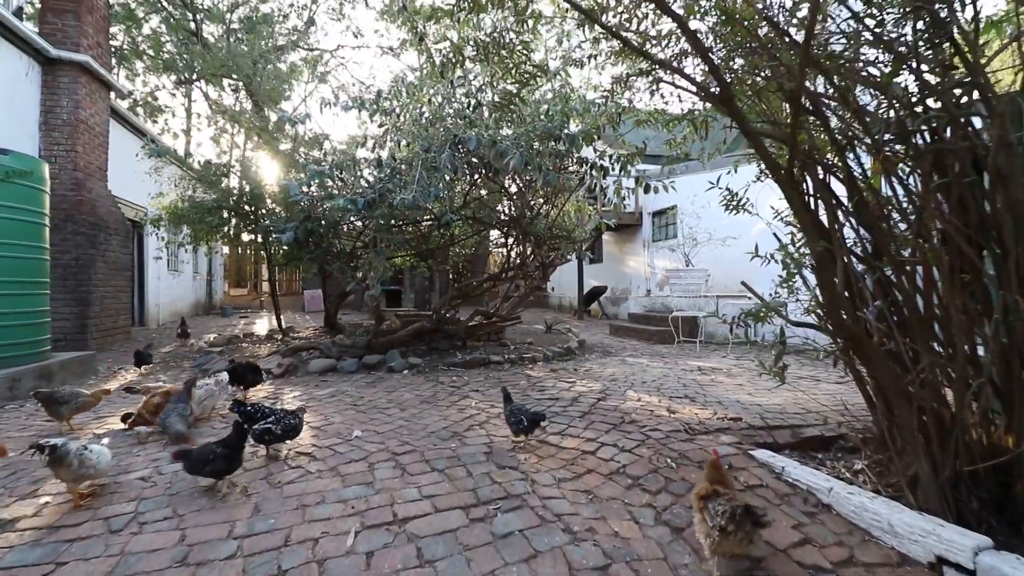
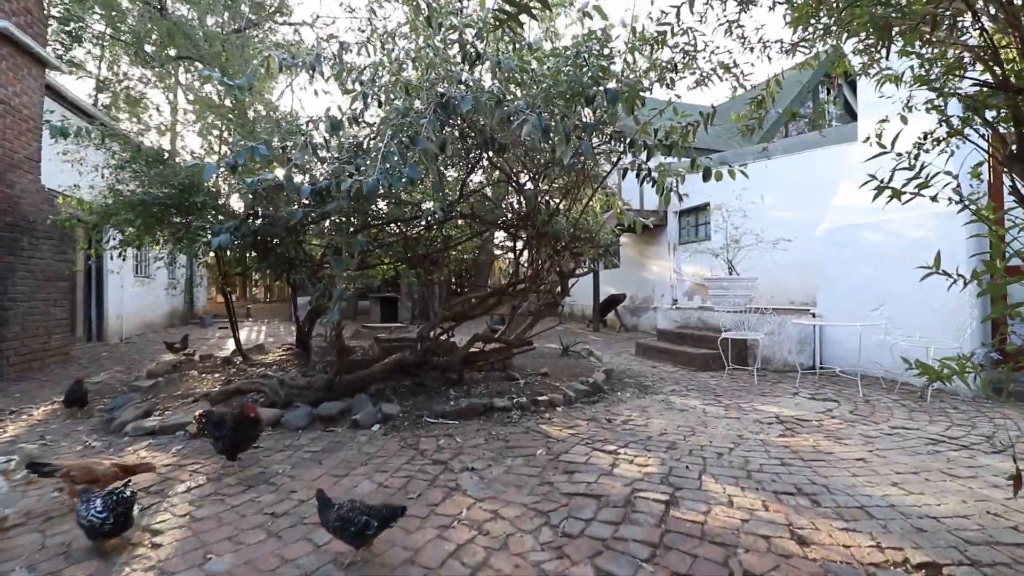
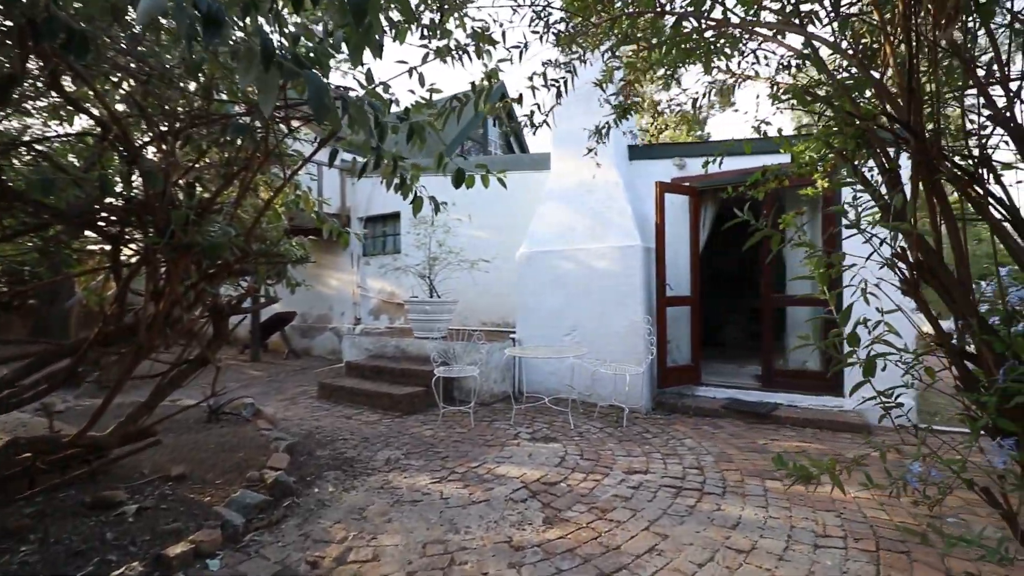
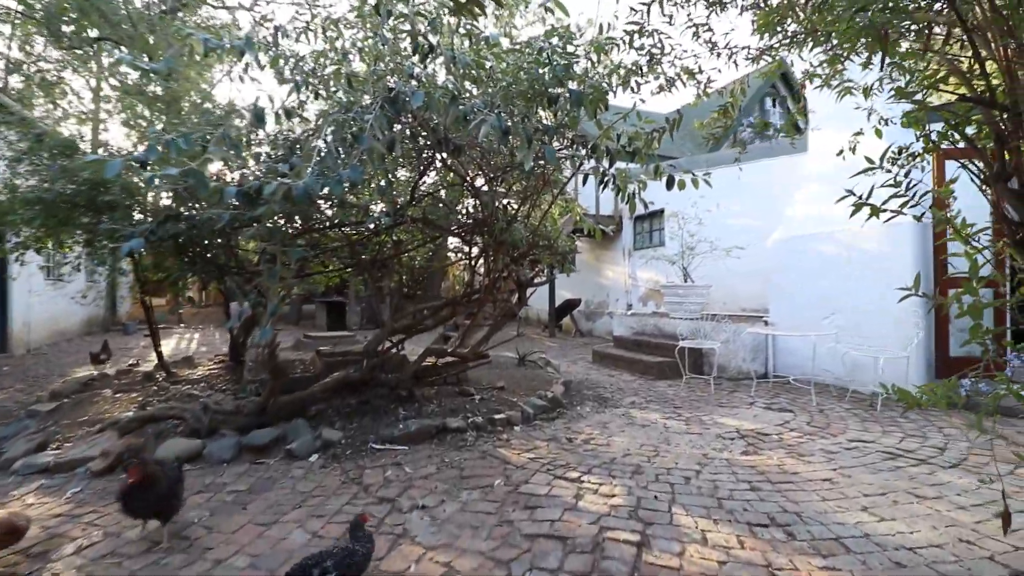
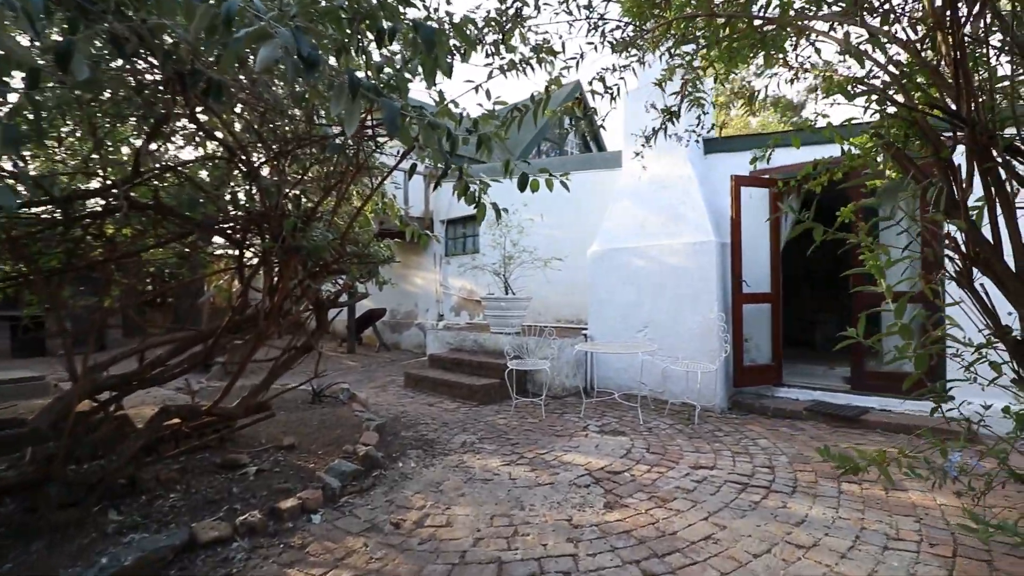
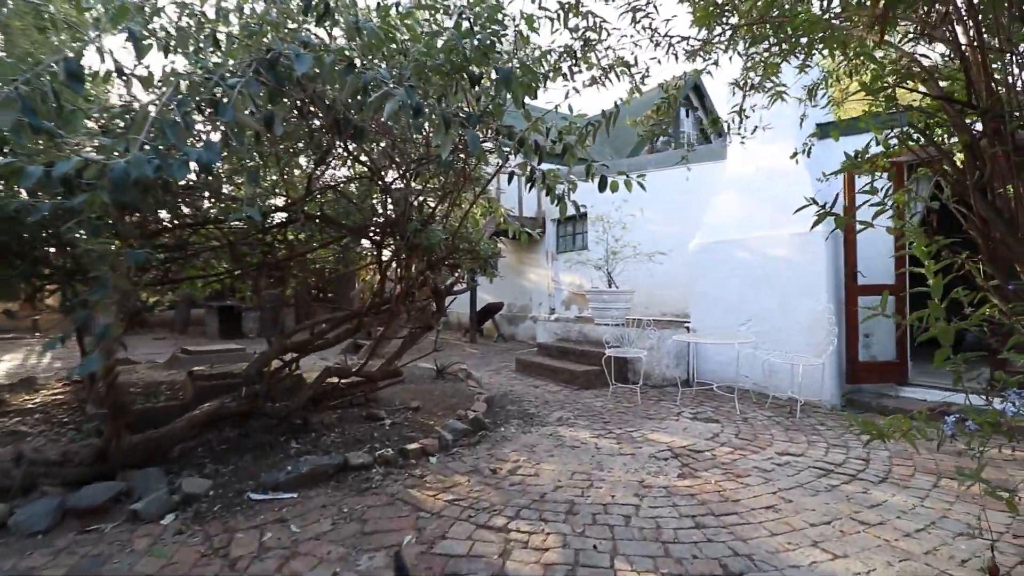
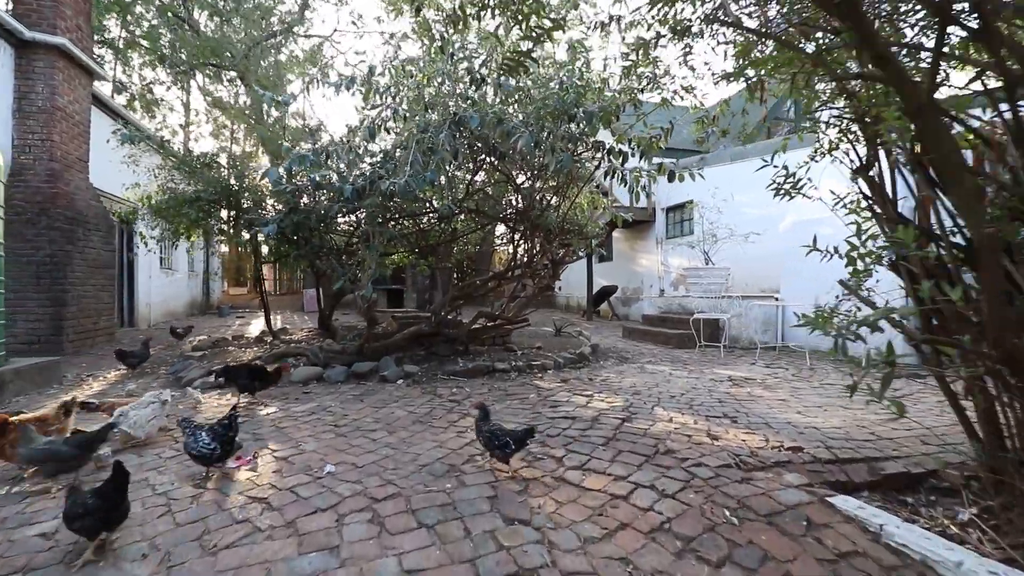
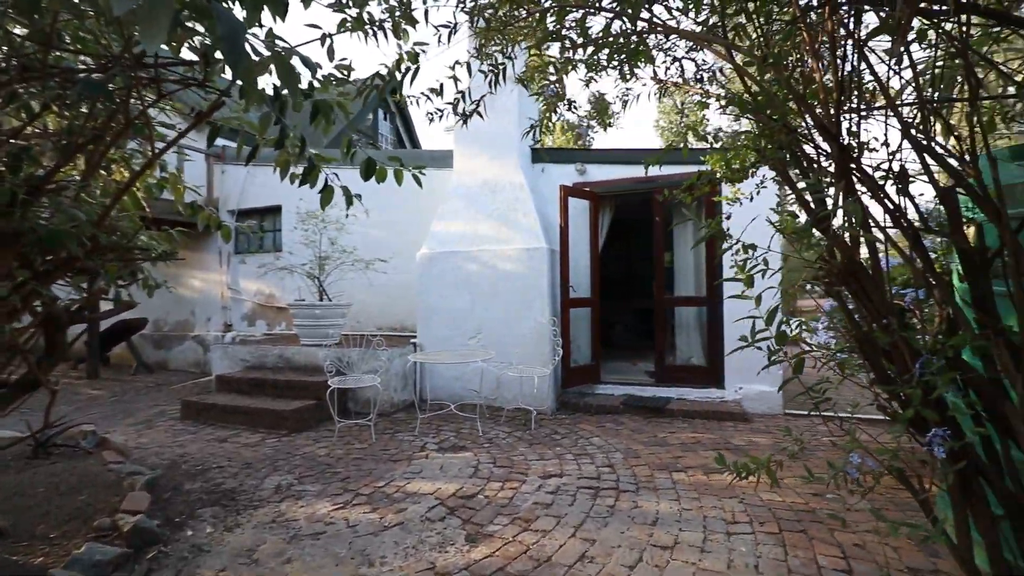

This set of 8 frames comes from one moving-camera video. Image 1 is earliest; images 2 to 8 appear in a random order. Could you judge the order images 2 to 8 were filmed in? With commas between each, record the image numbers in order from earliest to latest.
7, 2, 4, 6, 5, 3, 8
